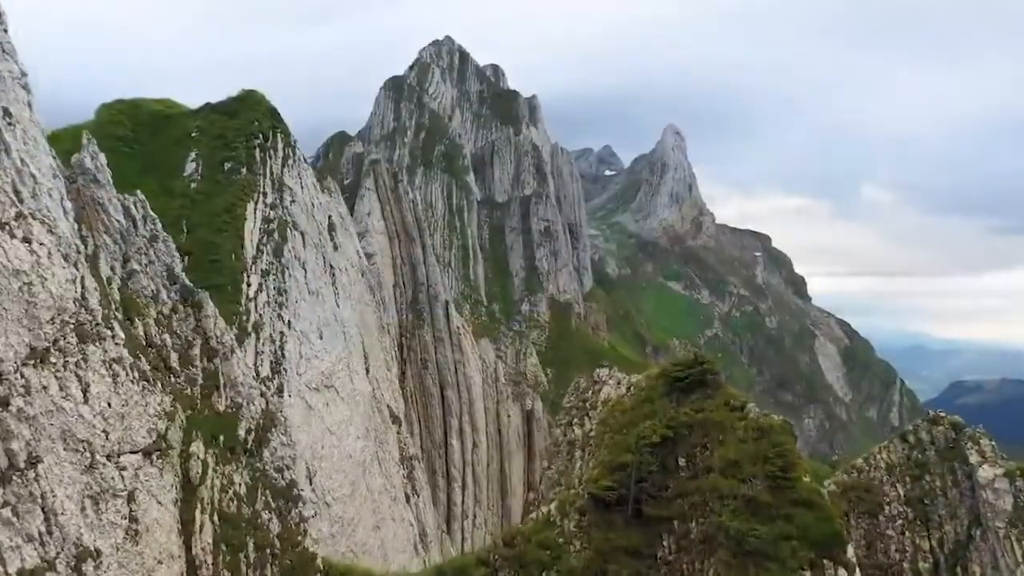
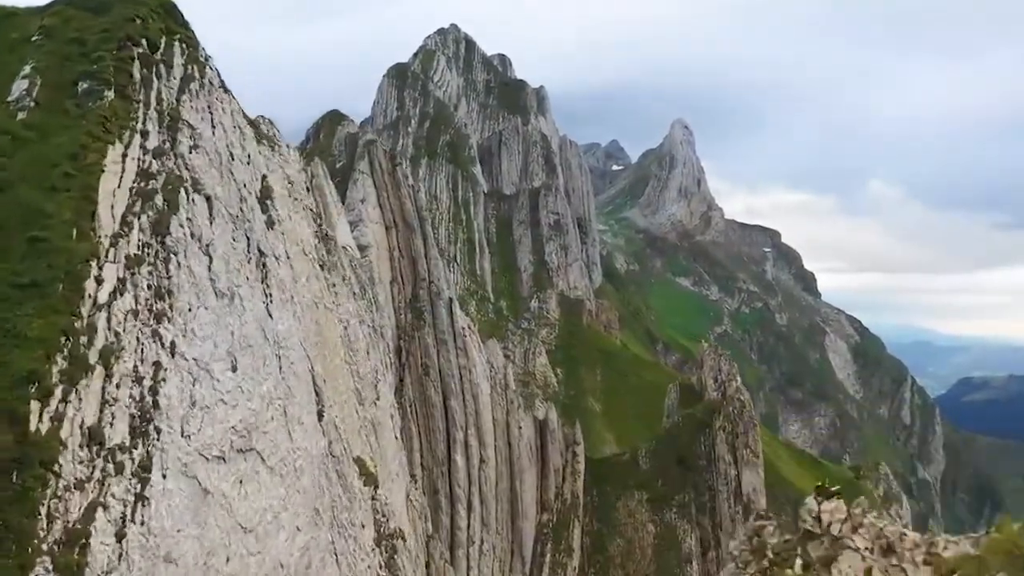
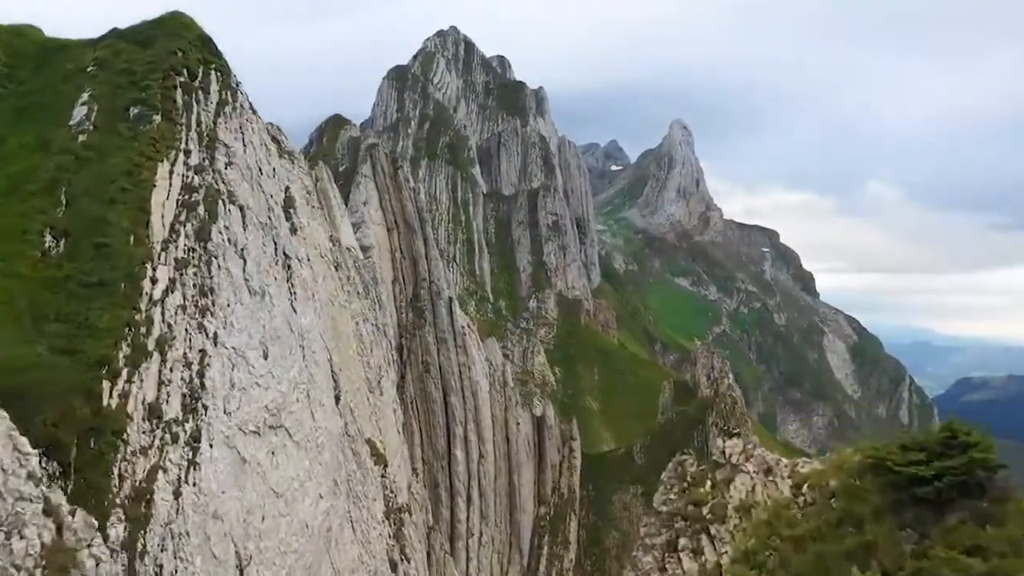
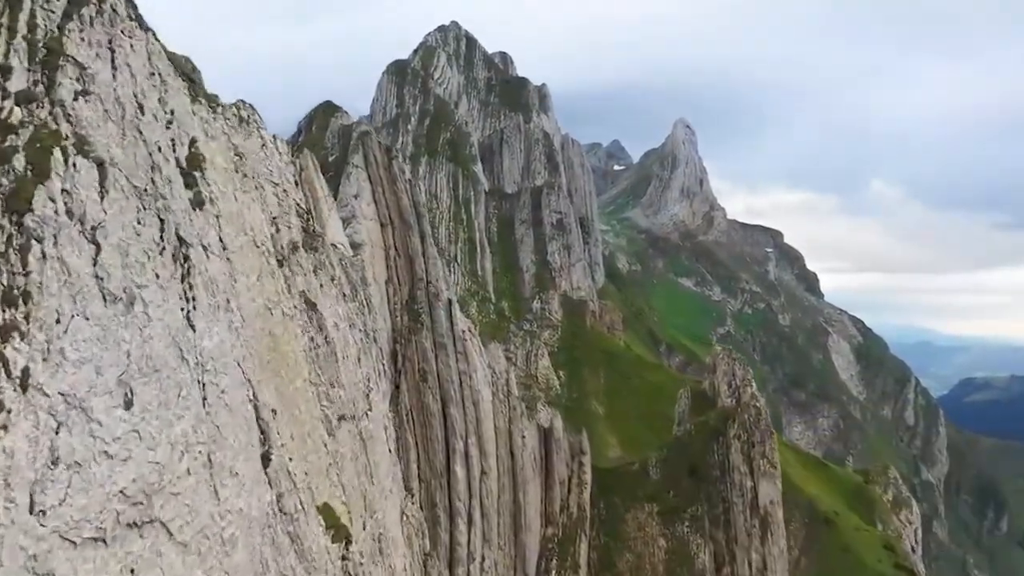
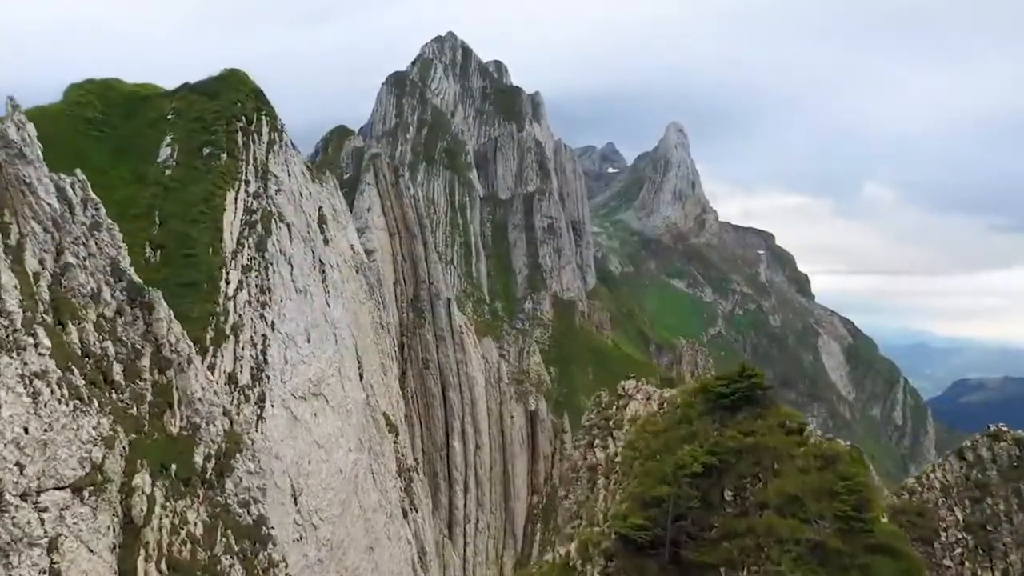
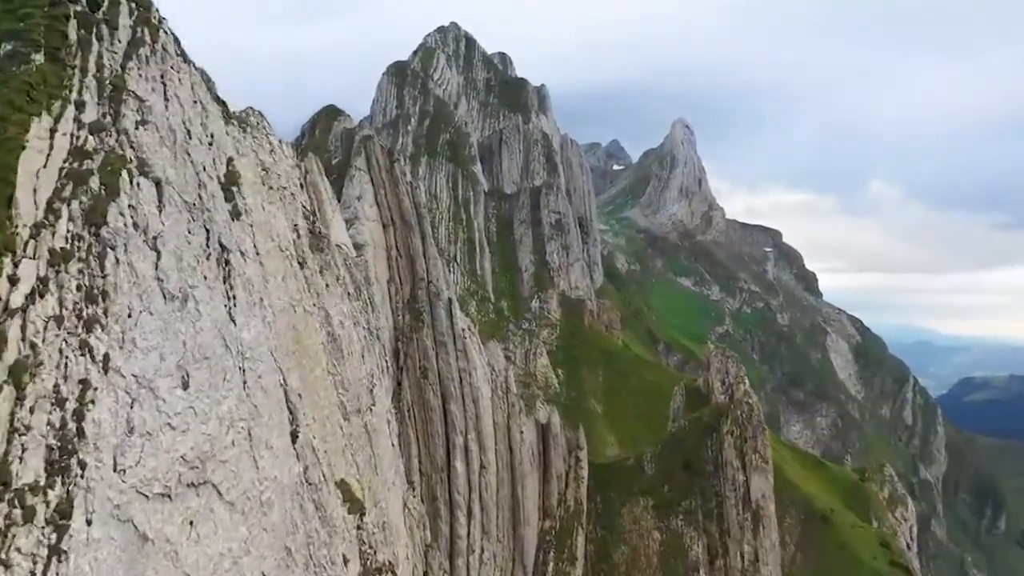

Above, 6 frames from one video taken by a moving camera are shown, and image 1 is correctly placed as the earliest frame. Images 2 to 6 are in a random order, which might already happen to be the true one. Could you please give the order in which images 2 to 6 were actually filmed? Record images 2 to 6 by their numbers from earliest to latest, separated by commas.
5, 3, 2, 6, 4
